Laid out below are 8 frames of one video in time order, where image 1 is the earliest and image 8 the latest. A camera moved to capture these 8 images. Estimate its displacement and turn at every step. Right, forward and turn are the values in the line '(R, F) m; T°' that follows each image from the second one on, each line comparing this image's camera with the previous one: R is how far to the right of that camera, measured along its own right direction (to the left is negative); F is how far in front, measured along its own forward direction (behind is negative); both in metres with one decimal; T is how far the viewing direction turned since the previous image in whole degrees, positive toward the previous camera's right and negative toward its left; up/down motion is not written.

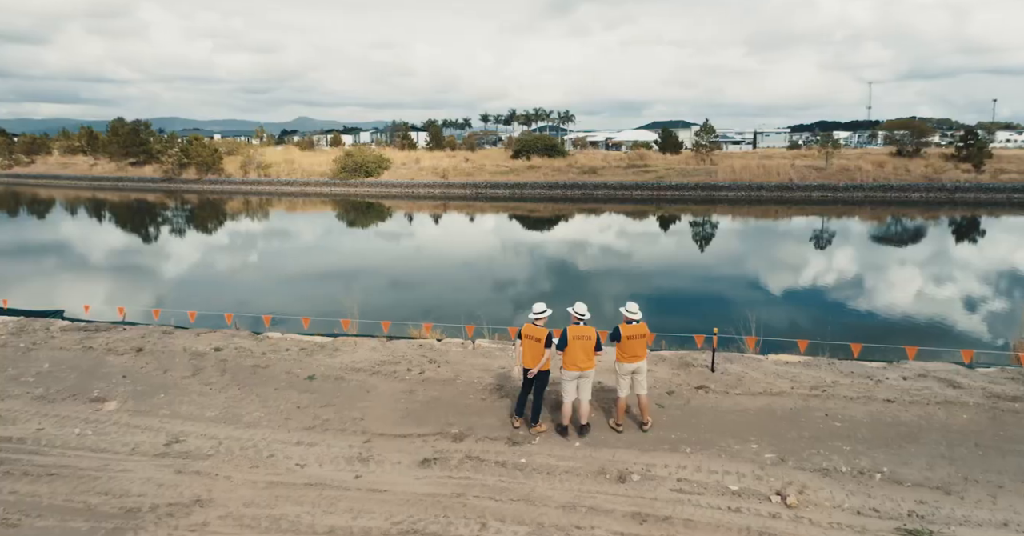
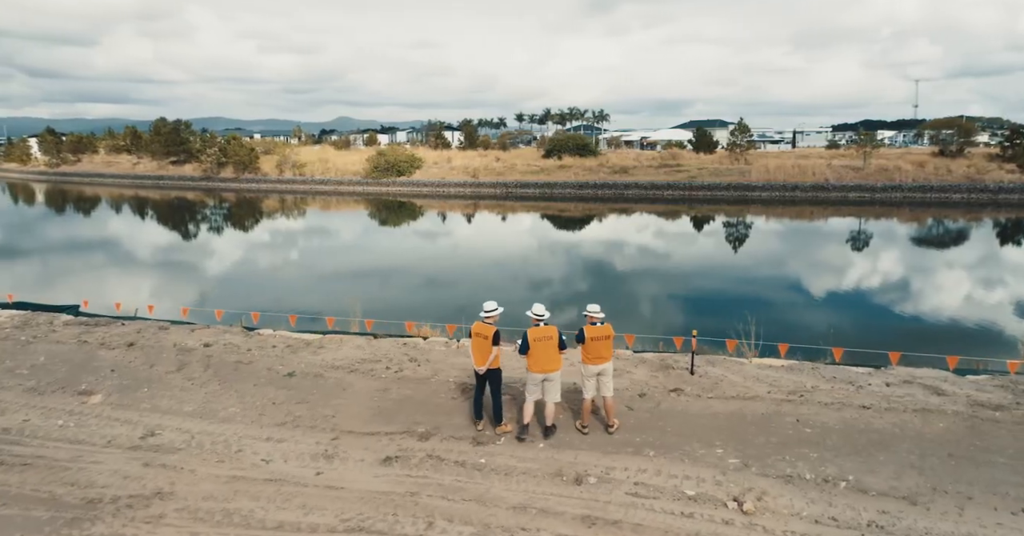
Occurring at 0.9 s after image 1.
(+0.4, +0.1) m; -1°
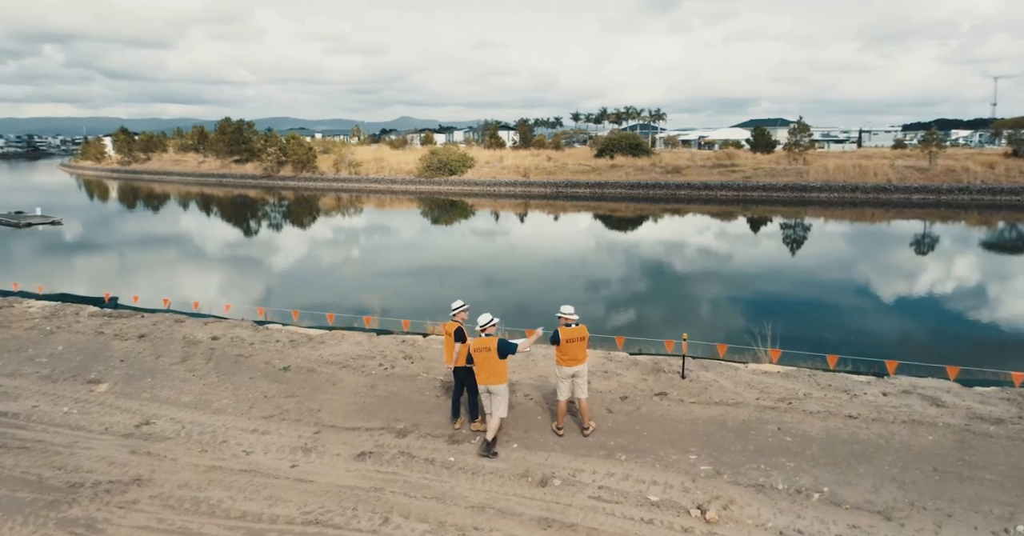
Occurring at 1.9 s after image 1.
(+0.4, +0.1) m; -3°
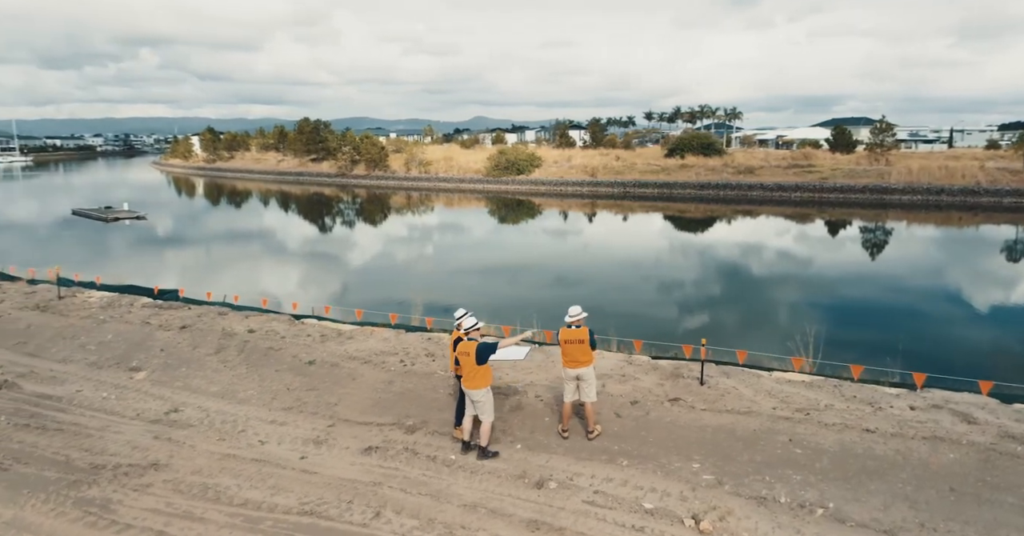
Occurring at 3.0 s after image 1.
(+0.3, 0.0) m; -4°
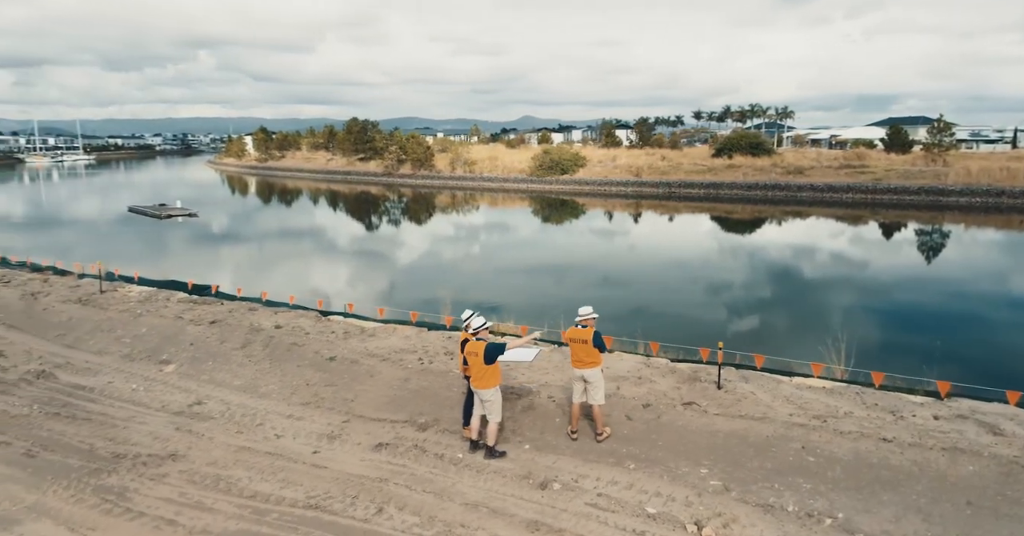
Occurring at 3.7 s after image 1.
(+0.2, 0.0) m; -3°
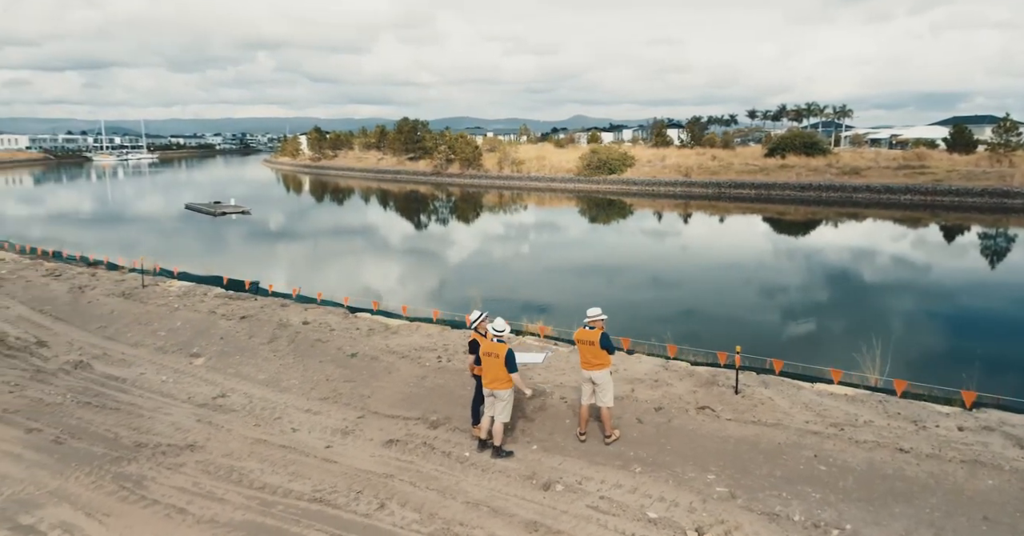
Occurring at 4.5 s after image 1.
(+0.2, 0.0) m; -3°
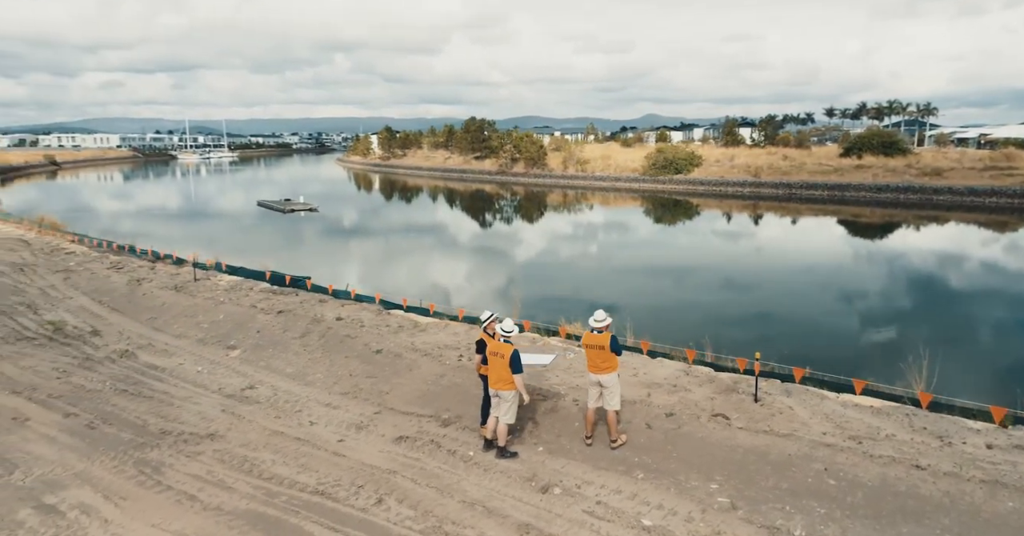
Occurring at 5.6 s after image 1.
(+0.3, 0.0) m; -4°
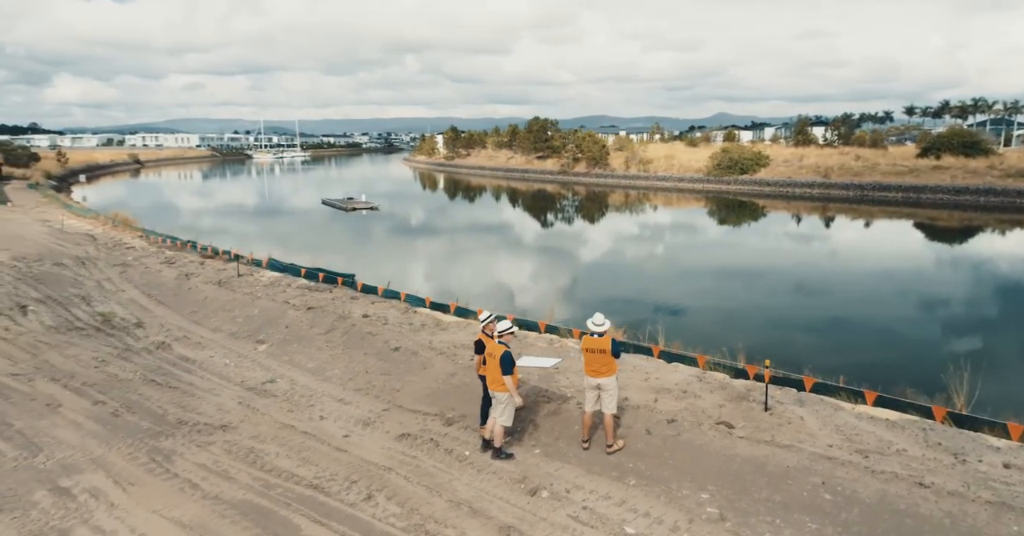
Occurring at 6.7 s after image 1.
(+0.3, 0.0) m; -4°
